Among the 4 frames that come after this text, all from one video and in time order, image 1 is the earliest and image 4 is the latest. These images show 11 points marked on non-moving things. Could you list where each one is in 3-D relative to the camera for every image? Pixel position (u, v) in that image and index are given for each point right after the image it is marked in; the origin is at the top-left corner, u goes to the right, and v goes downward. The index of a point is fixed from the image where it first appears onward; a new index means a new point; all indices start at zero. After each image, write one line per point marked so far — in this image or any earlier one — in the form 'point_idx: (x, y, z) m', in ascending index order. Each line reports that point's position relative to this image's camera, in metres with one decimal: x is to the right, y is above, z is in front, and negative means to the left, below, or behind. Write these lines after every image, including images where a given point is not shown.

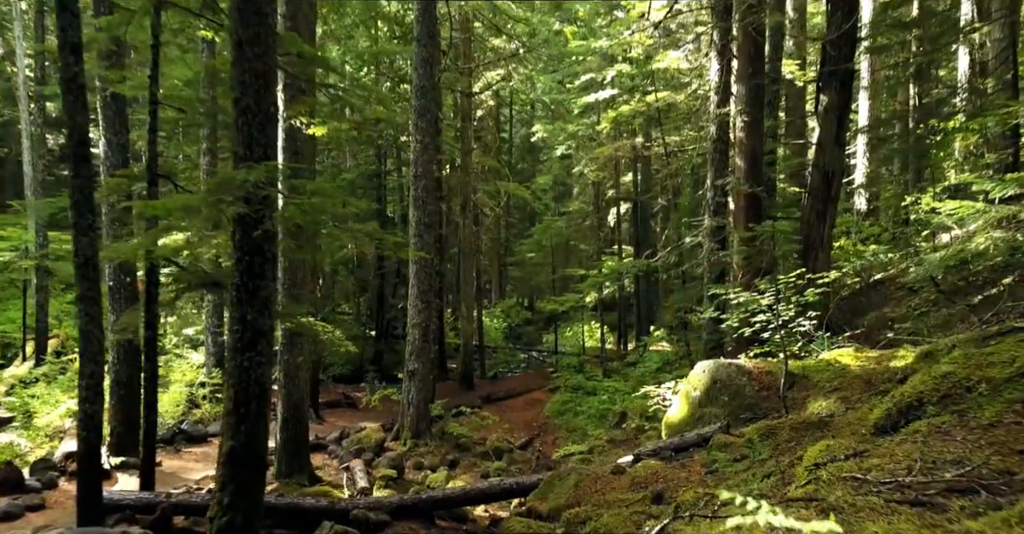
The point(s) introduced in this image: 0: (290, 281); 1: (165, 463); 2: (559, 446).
0: (-3.0, -0.2, +11.8) m
1: (-5.3, -3.0, +13.3) m
2: (+0.9, -3.4, +16.2) m
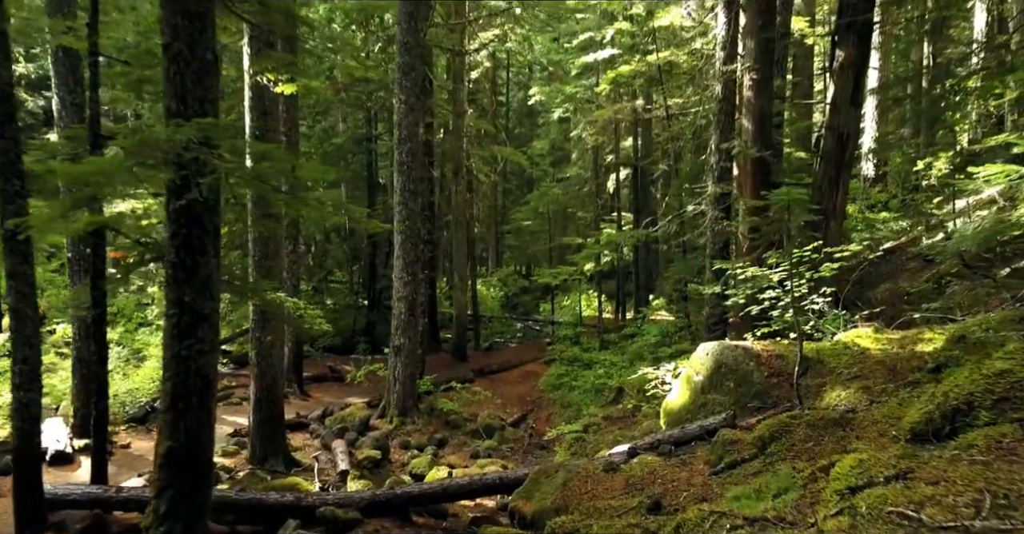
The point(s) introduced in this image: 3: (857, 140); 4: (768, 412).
0: (-3.2, +0.2, +10.9) m
1: (-5.5, -2.6, +12.5) m
2: (+0.7, -2.8, +15.5) m
3: (+4.3, +1.6, +10.9) m
4: (+2.2, -1.2, +7.3) m
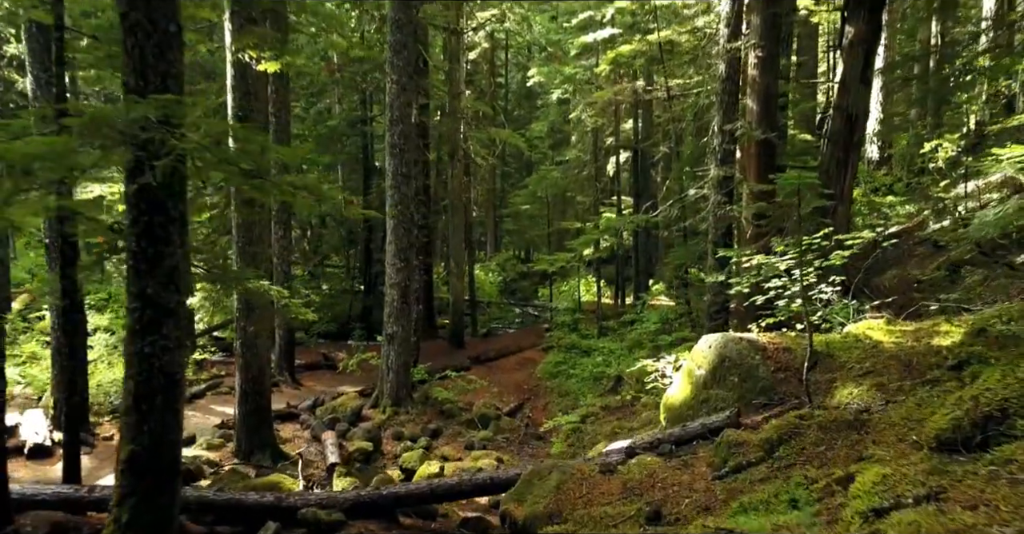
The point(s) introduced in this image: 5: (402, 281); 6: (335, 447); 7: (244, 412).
0: (-3.2, +0.3, +10.5) m
1: (-5.6, -2.4, +12.2) m
2: (+0.7, -2.6, +15.1) m
3: (+4.3, +1.8, +10.4) m
4: (+2.1, -1.1, +6.9) m
5: (-1.8, -0.2, +14.3) m
6: (-2.5, -2.5, +12.2) m
7: (-3.4, -1.8, +10.9) m
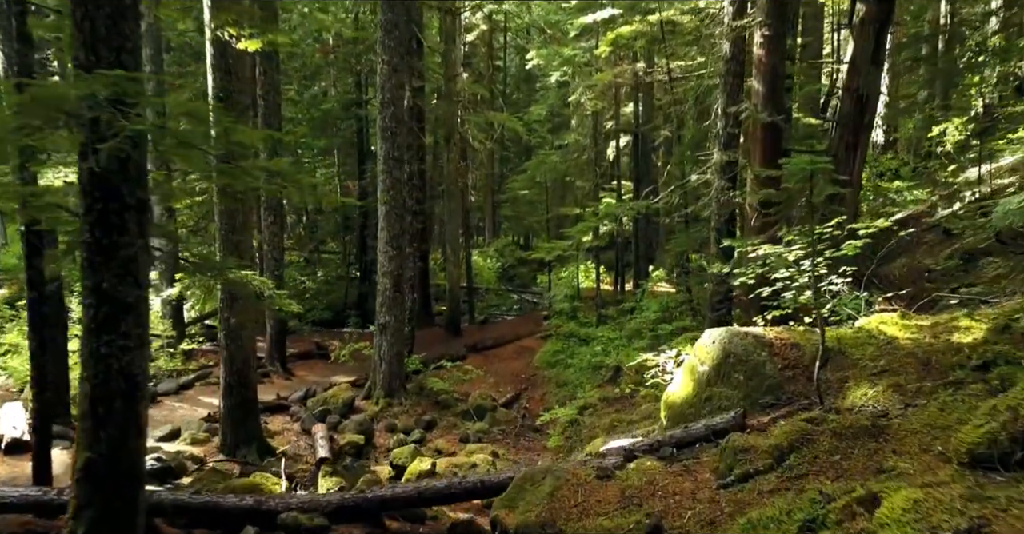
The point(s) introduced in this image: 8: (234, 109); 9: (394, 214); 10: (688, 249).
0: (-3.3, +0.5, +10.1) m
1: (-5.6, -2.2, +11.8) m
2: (+0.6, -2.4, +14.7) m
3: (+4.2, +1.9, +10.0) m
4: (+2.0, -1.1, +6.5) m
5: (-1.9, 0.0, +13.9) m
6: (-2.6, -2.4, +11.8) m
7: (-3.5, -1.7, +10.5) m
8: (-3.2, +1.8, +9.8) m
9: (-1.9, +0.9, +13.8) m
10: (+3.1, +0.3, +15.3) m
